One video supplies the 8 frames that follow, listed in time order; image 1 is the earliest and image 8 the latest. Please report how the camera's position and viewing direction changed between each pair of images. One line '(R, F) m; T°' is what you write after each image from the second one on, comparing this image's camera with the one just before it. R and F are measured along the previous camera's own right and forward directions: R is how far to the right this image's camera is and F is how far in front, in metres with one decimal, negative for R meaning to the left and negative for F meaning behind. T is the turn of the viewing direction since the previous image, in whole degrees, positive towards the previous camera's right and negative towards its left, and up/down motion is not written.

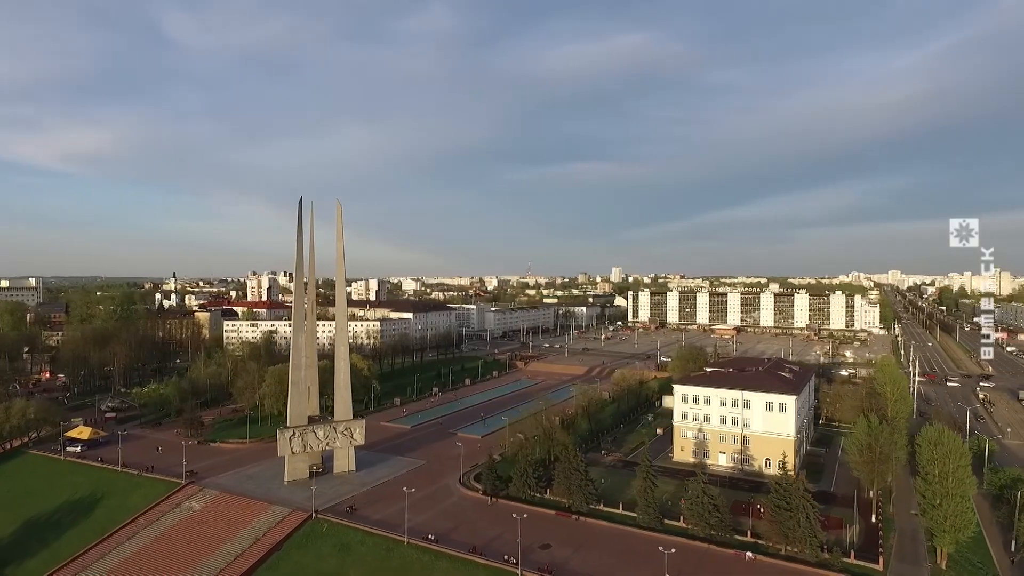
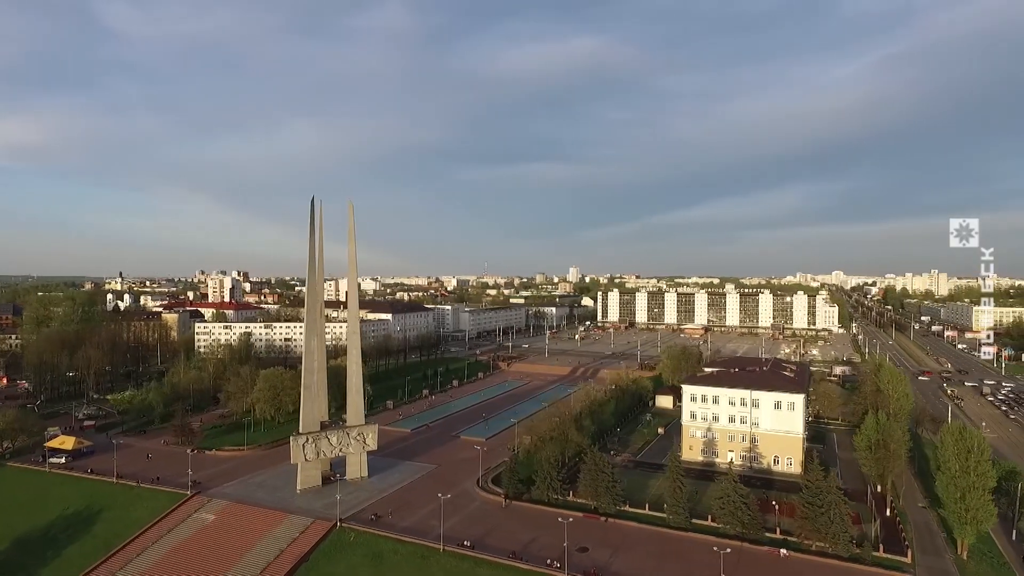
(-3.0, +0.3) m; +4°
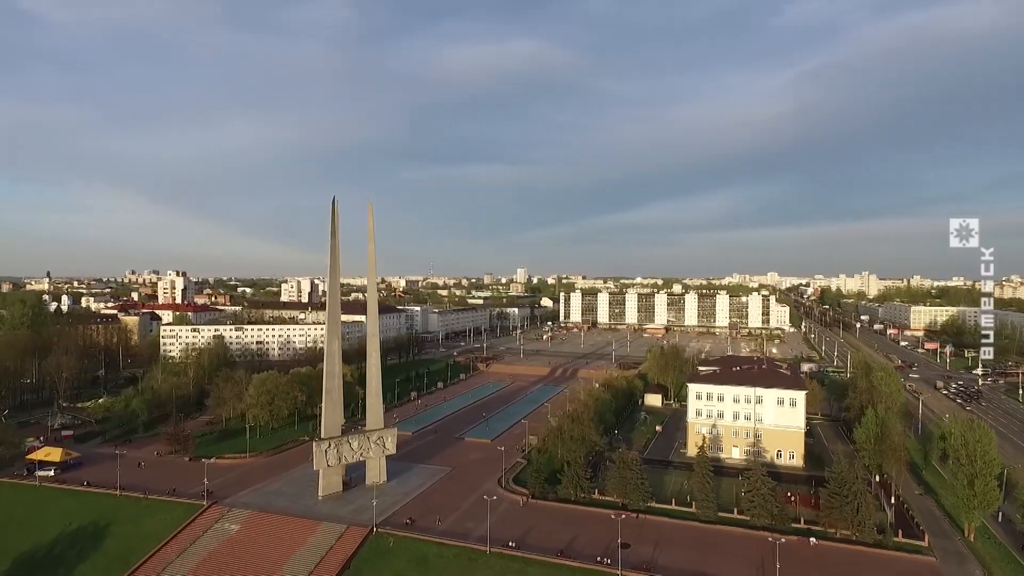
(-3.6, 0.0) m; +5°
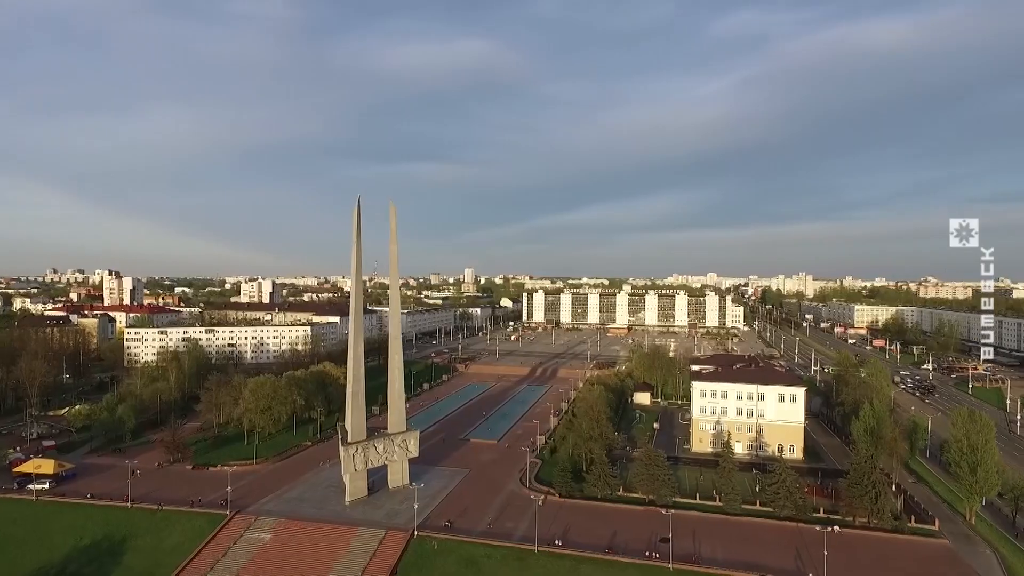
(-3.7, -0.1) m; +5°
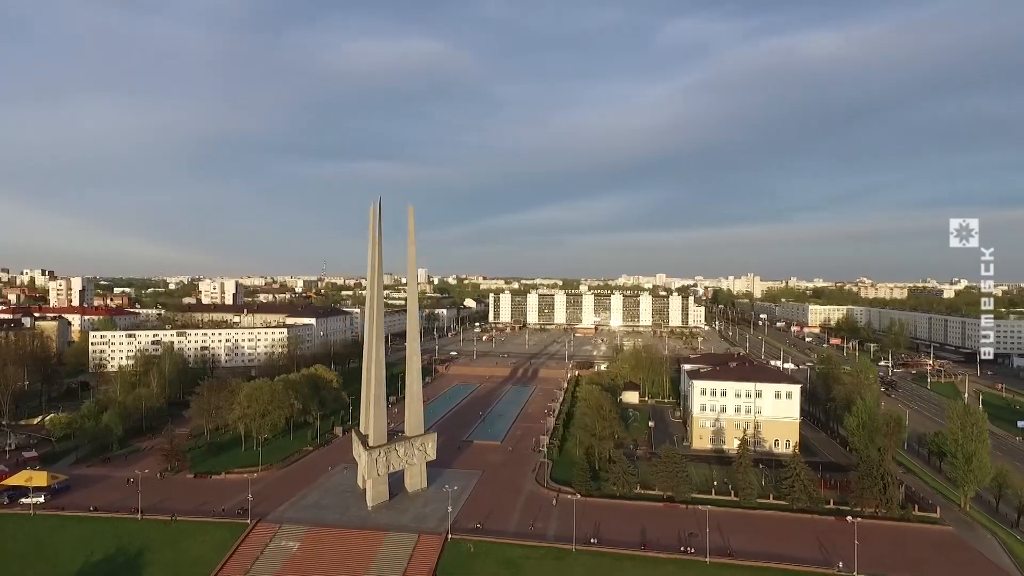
(-3.2, 0.0) m; +5°
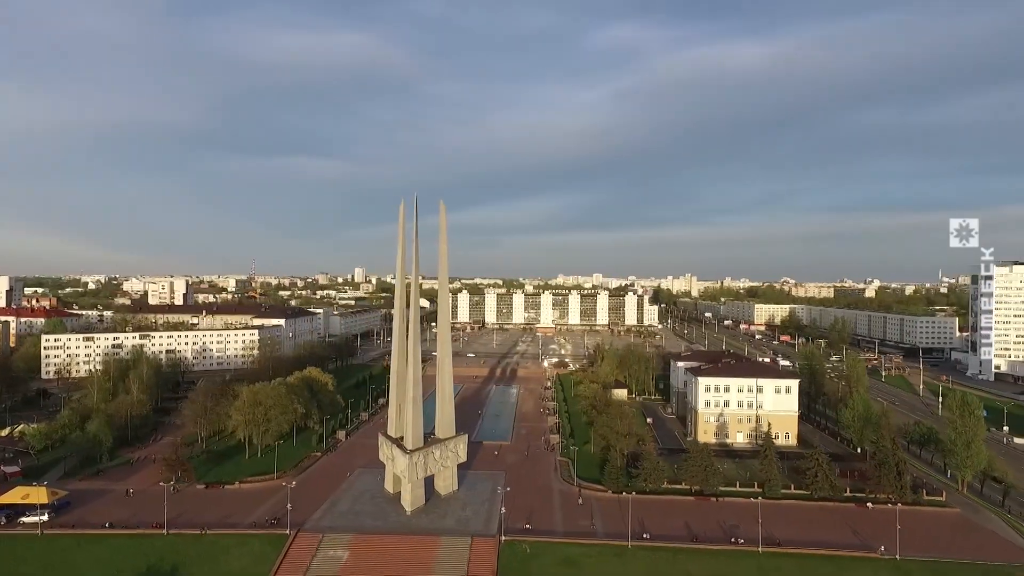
(-4.4, +0.3) m; +6°
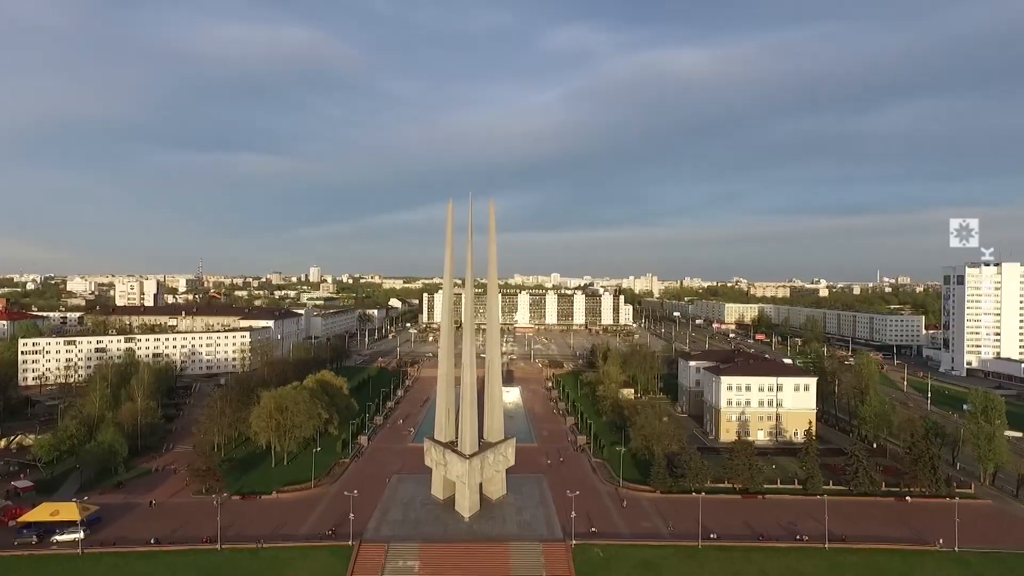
(-4.3, +0.5) m; +4°
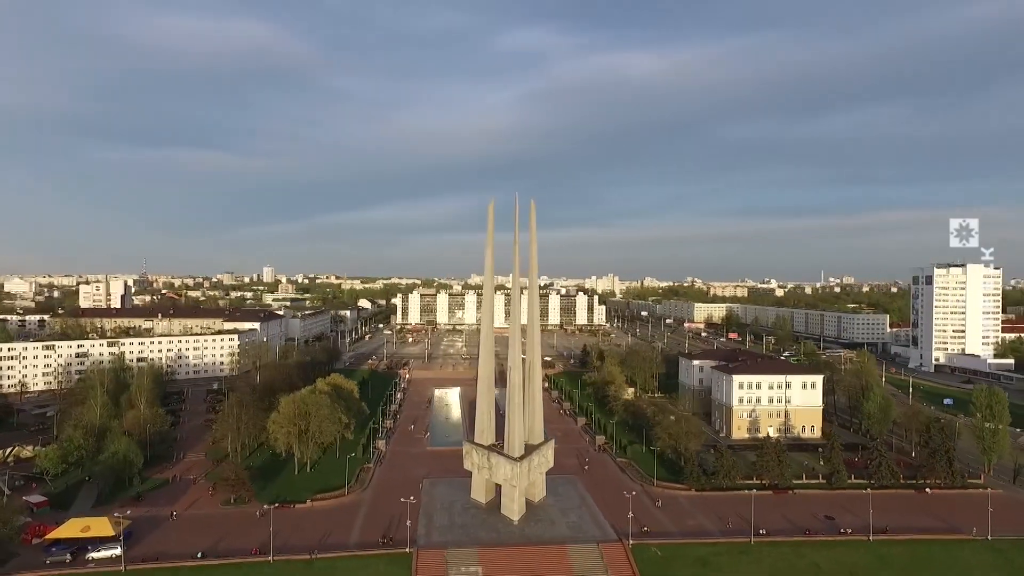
(-3.8, +0.2) m; +4°
